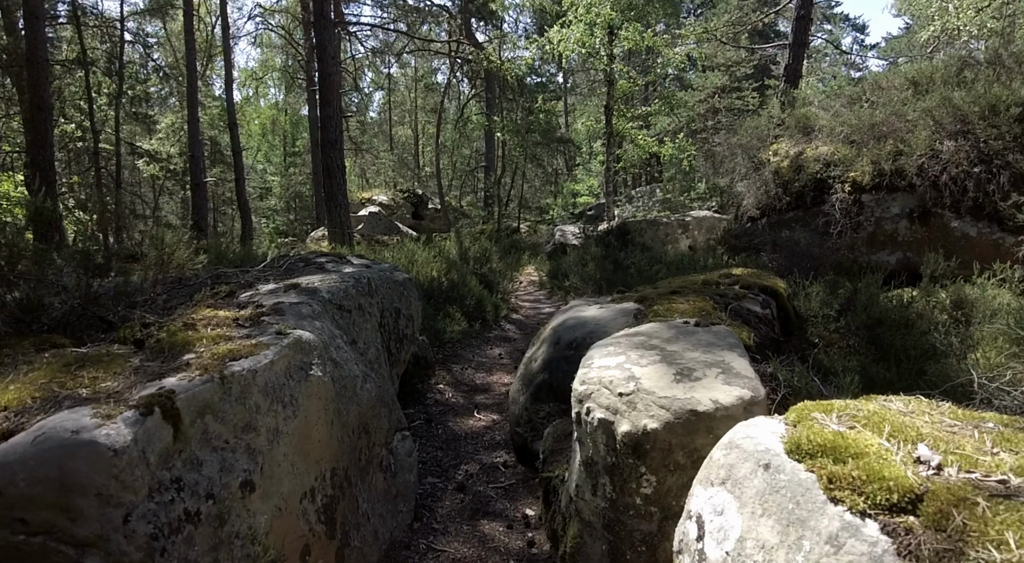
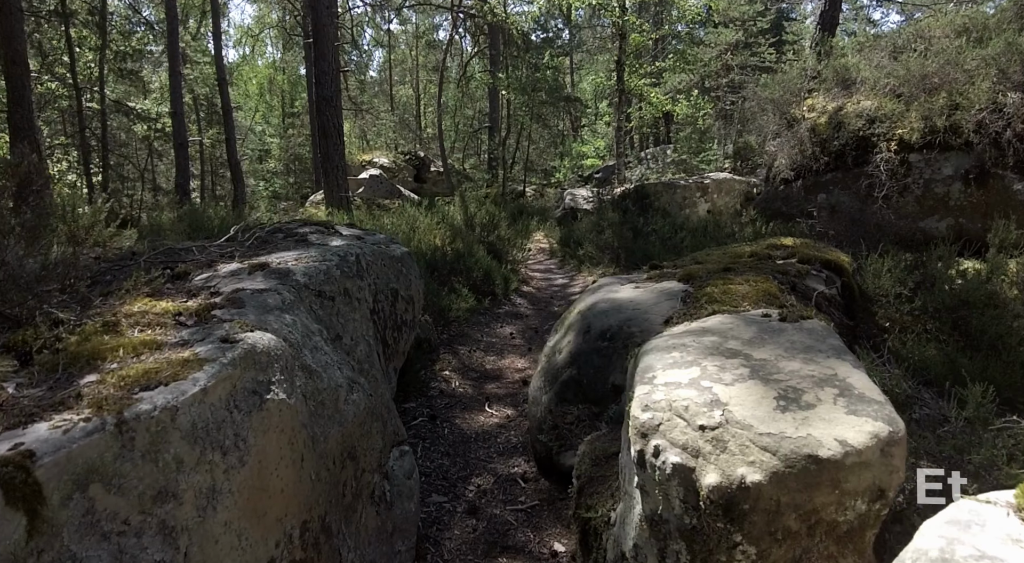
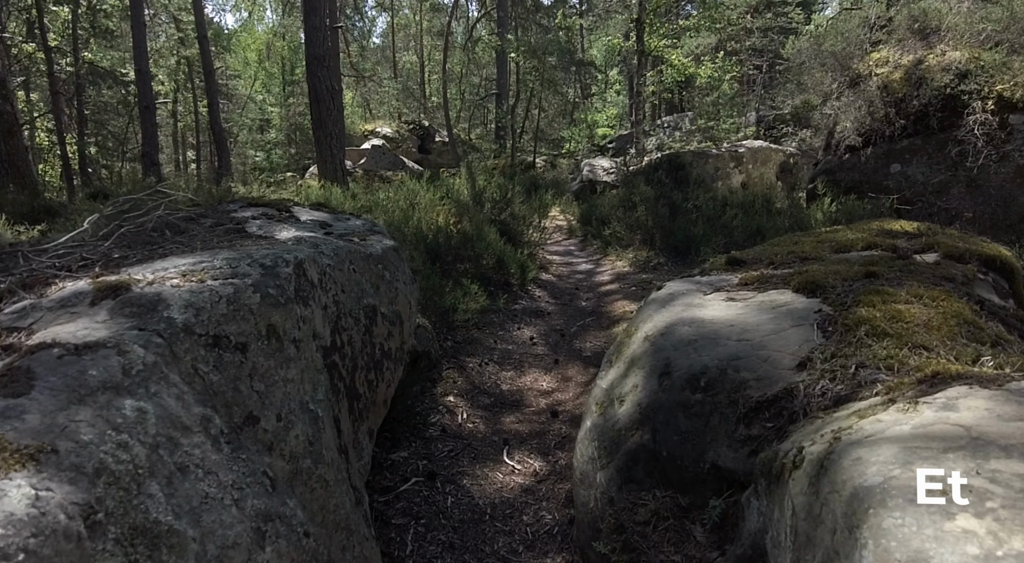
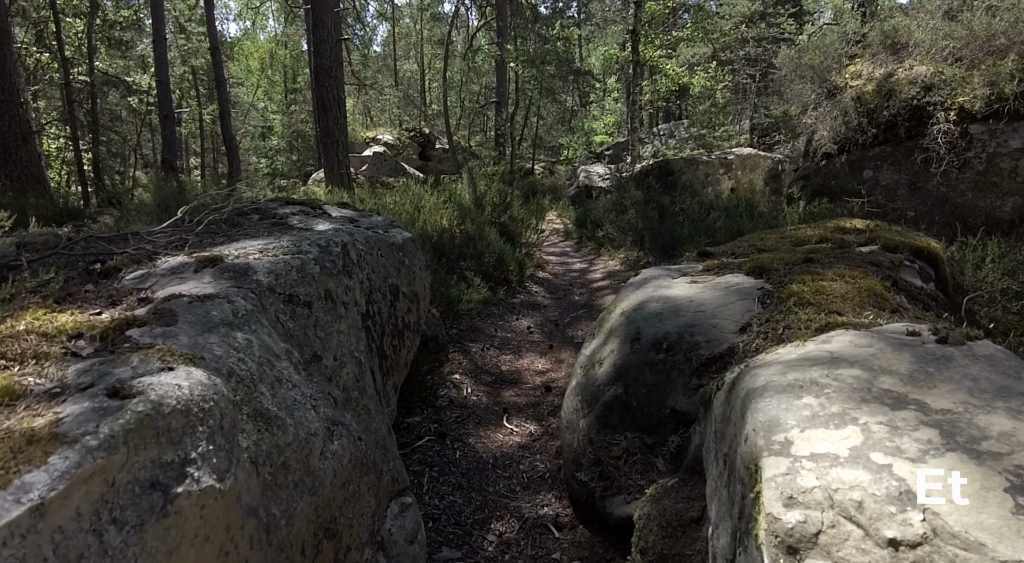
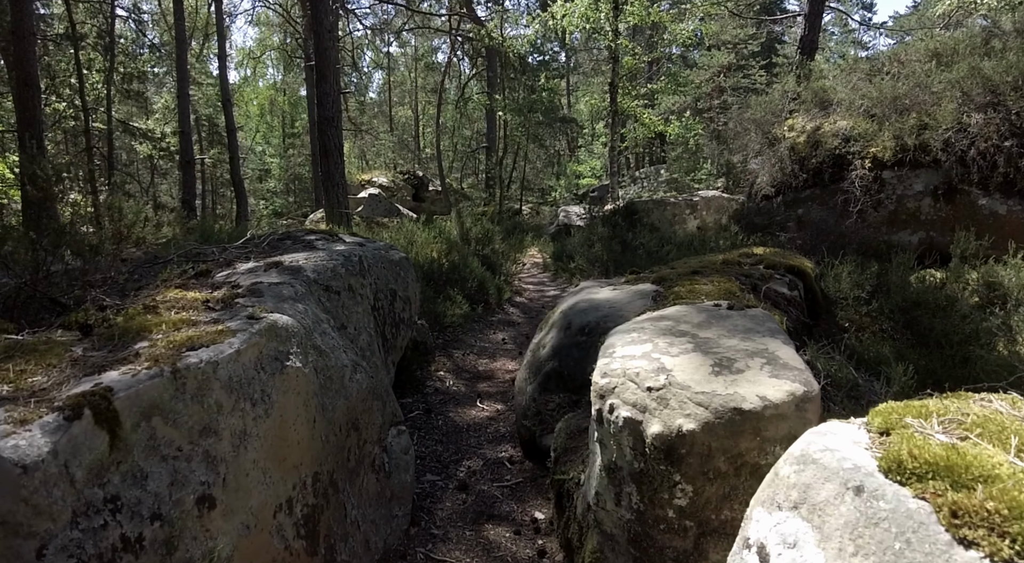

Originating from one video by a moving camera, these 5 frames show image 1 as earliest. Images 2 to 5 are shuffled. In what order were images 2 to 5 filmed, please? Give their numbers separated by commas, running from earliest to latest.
5, 2, 4, 3
